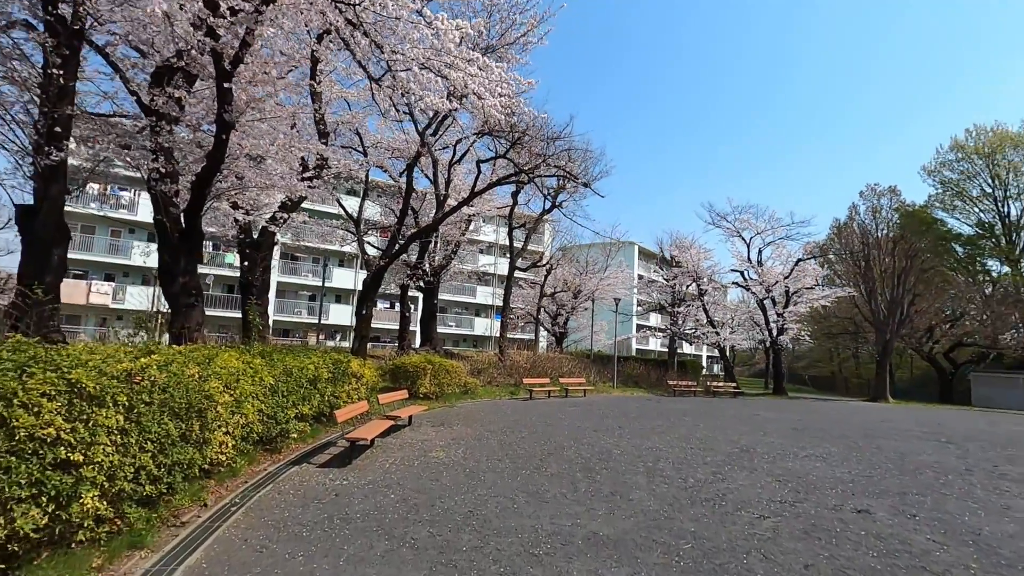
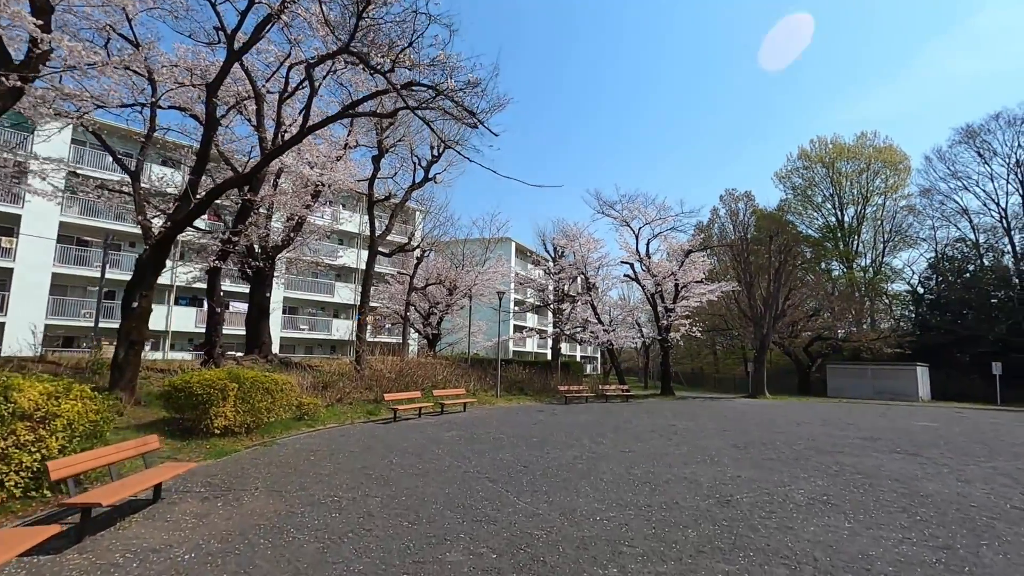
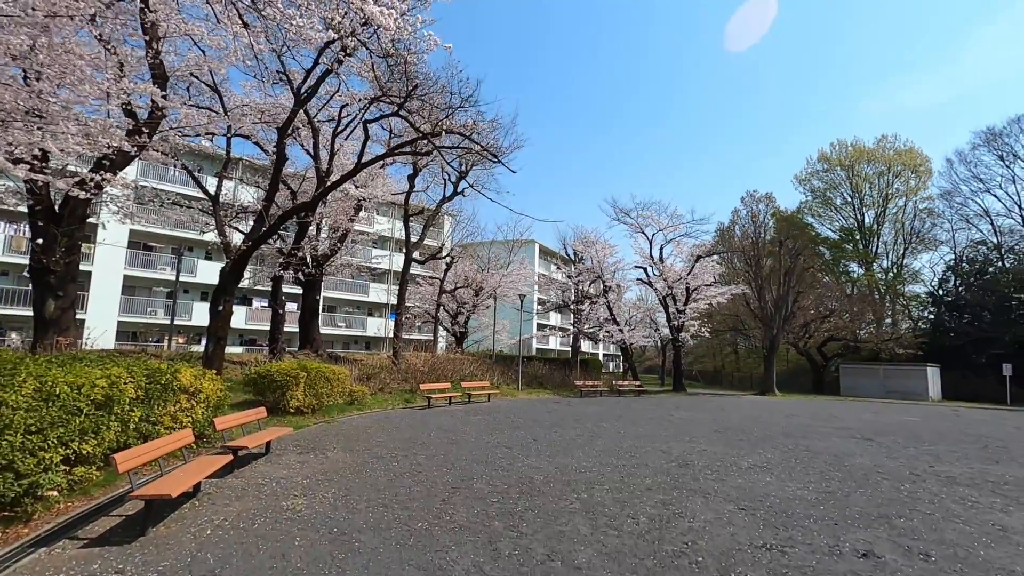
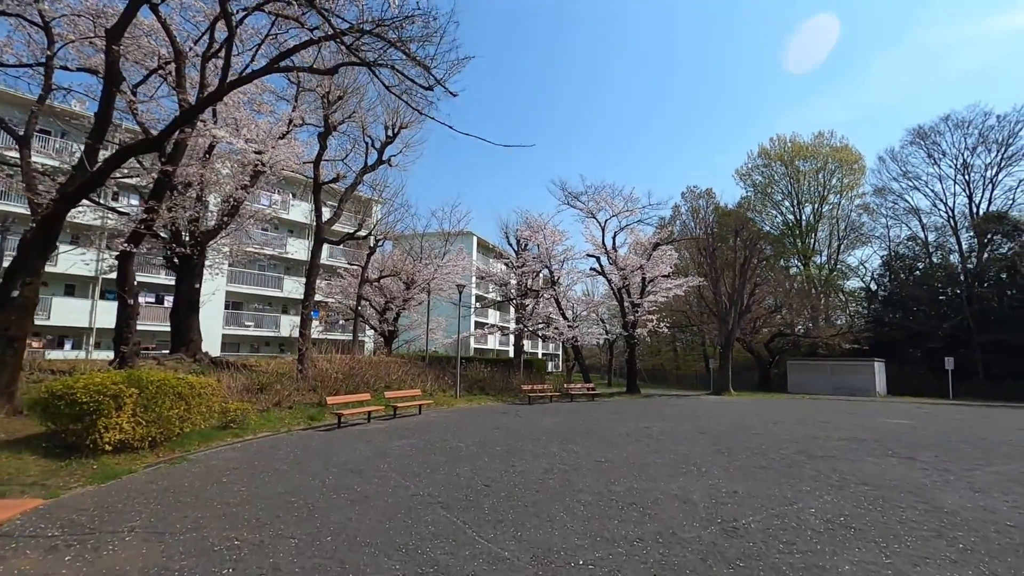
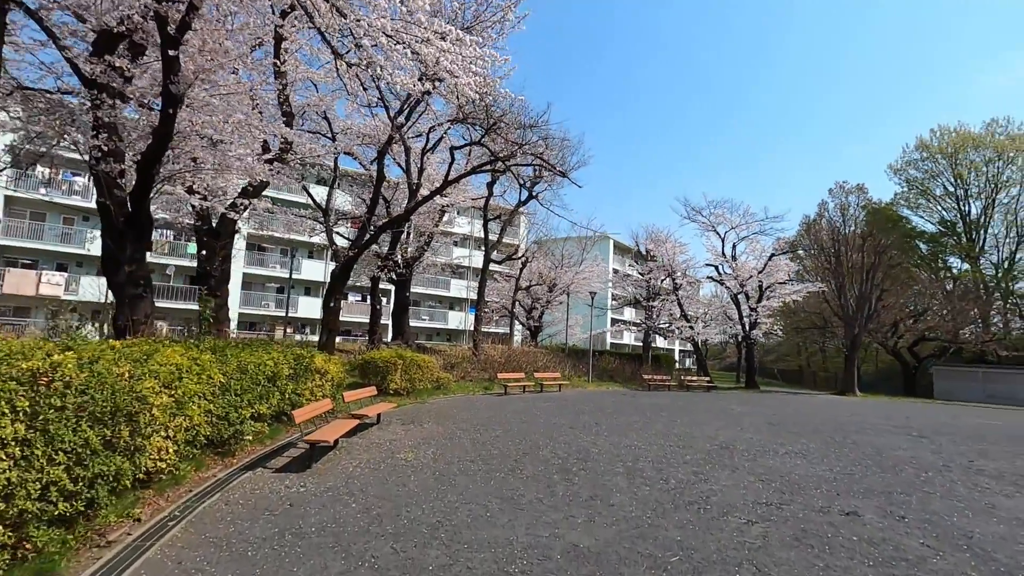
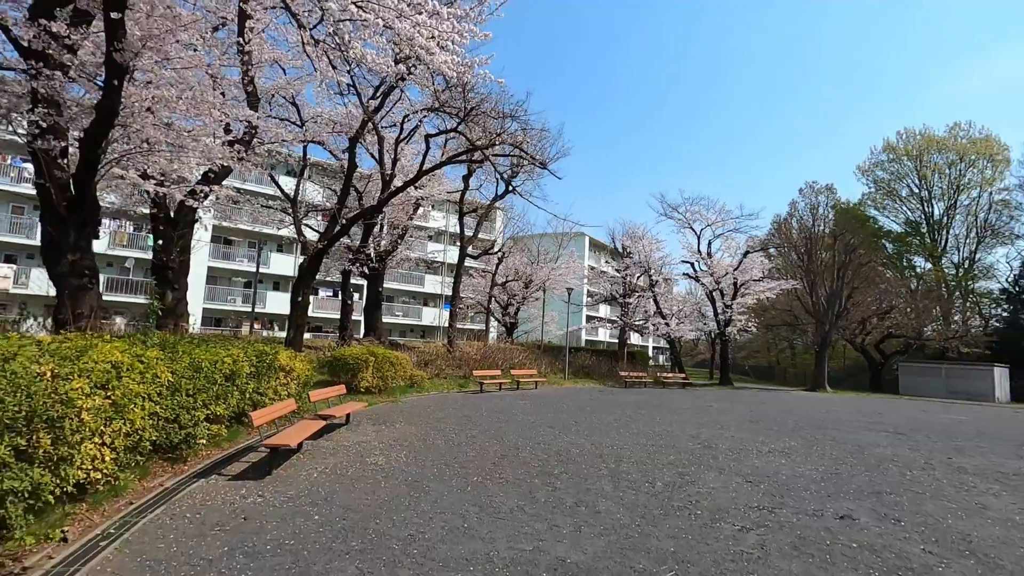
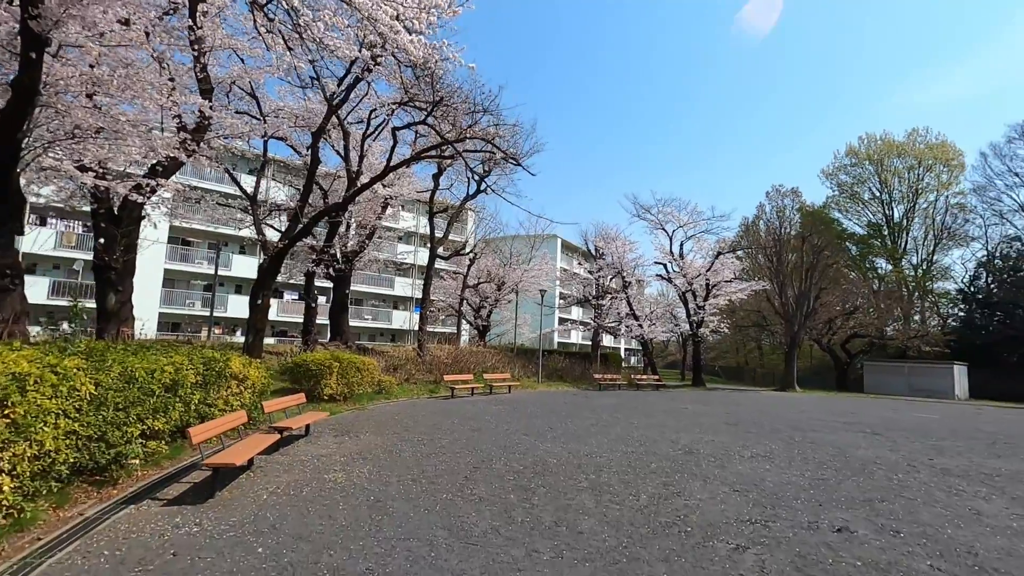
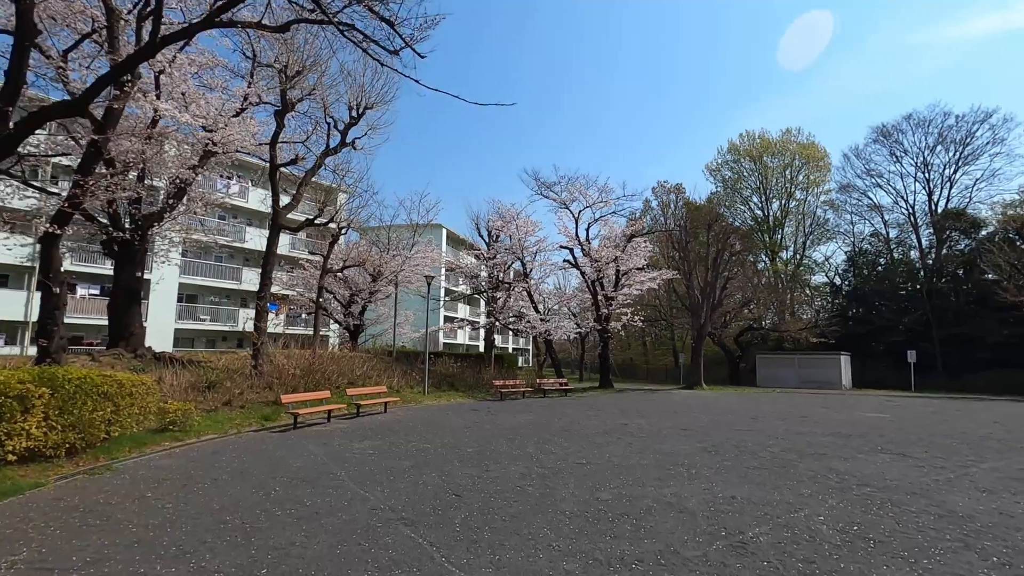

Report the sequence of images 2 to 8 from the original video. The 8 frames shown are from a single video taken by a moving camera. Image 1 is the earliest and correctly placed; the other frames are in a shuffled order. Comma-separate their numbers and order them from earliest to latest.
5, 6, 7, 3, 2, 4, 8
